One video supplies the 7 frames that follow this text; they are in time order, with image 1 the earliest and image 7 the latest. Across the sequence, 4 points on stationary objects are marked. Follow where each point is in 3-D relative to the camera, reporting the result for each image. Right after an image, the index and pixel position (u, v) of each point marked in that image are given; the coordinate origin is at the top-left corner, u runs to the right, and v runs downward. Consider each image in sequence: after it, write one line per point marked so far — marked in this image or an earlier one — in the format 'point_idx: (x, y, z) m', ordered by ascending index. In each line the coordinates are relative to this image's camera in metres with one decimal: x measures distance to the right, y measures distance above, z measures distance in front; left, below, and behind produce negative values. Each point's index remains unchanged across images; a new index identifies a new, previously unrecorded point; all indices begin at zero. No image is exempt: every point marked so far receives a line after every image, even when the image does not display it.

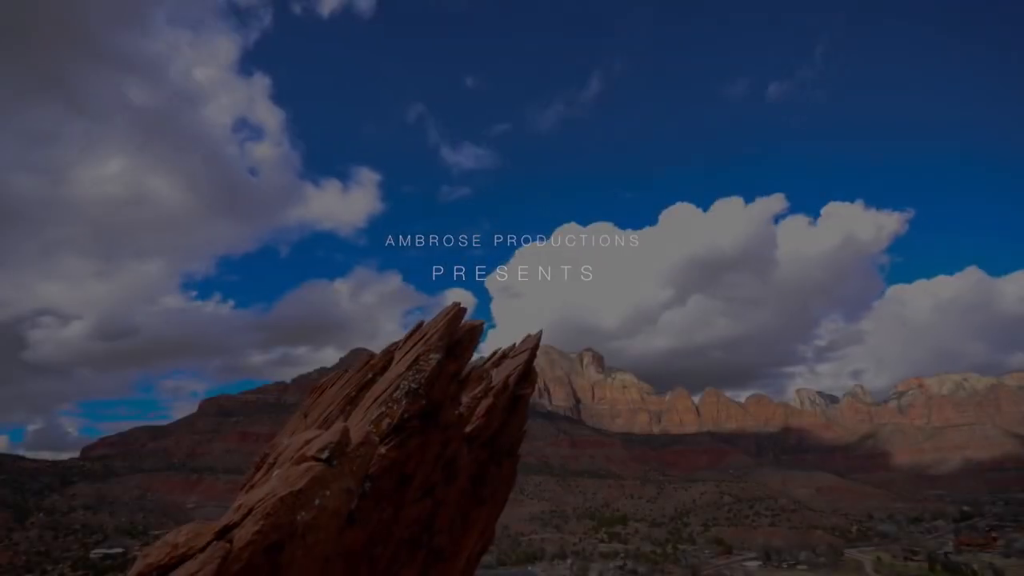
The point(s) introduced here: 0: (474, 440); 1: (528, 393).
0: (-0.9, -3.4, +13.5) m
1: (+0.4, -3.0, +17.0) m
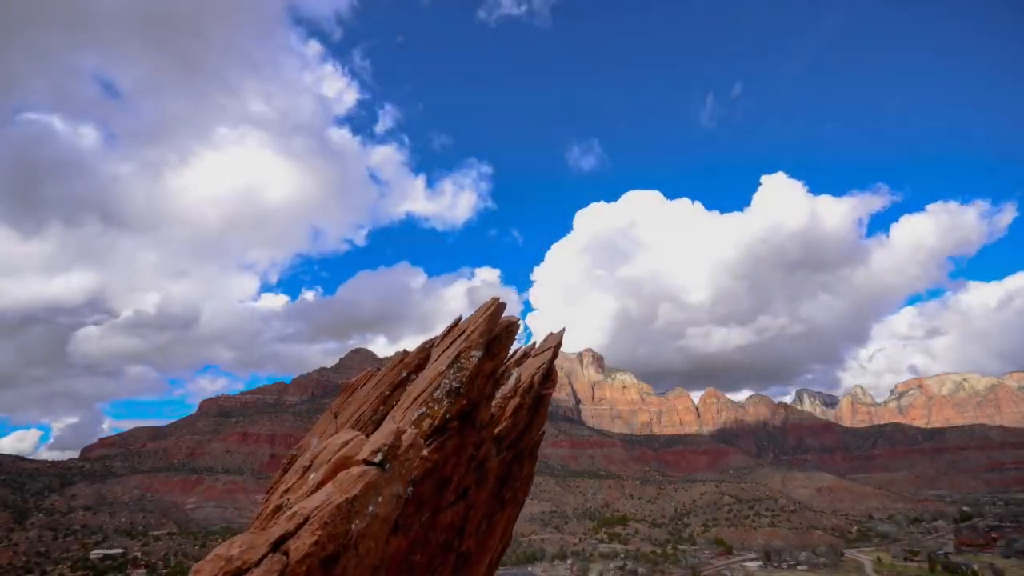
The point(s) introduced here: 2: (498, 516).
0: (-0.2, -3.3, +13.1) m
1: (+1.0, -2.9, +16.6) m
2: (-0.3, -5.5, +14.6) m
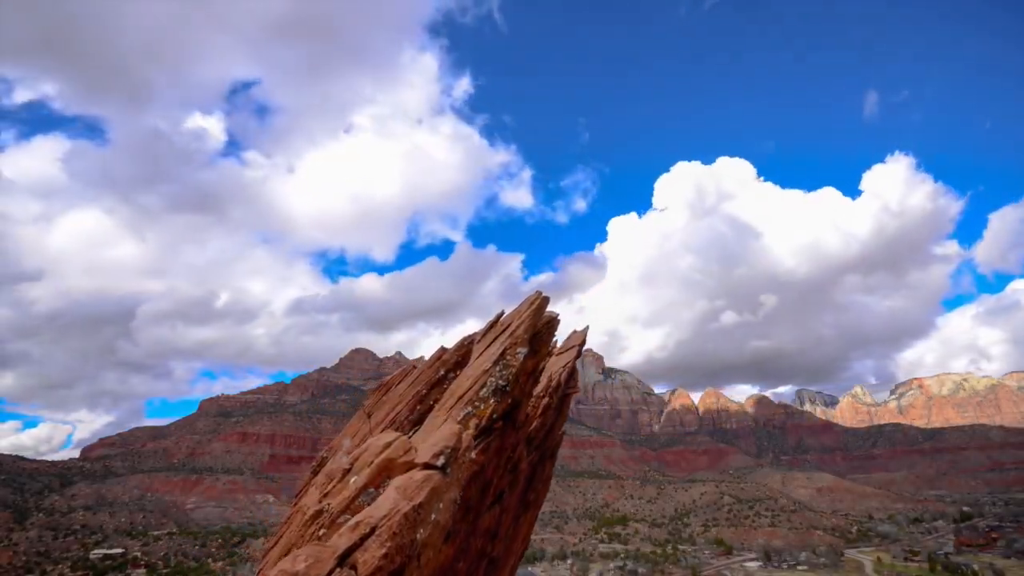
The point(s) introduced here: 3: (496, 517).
0: (+0.4, -3.2, +12.6) m
1: (+1.7, -2.8, +16.2) m
2: (+0.3, -5.4, +14.2) m
3: (-0.3, -4.0, +10.4) m
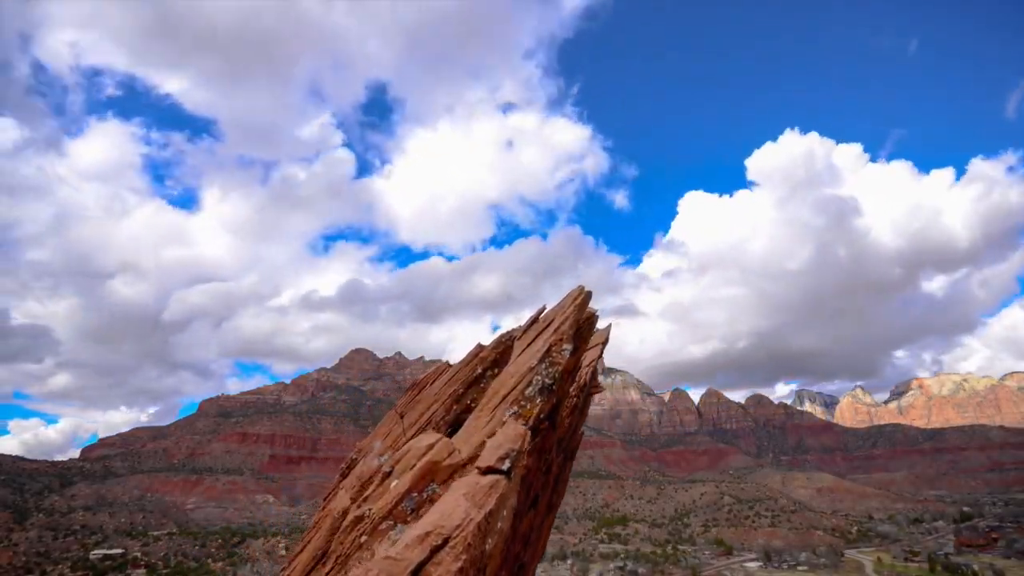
0: (+1.0, -3.2, +12.3) m
1: (+2.3, -2.7, +15.8) m
2: (+0.9, -5.4, +13.8) m
3: (+0.3, -3.9, +10.0) m
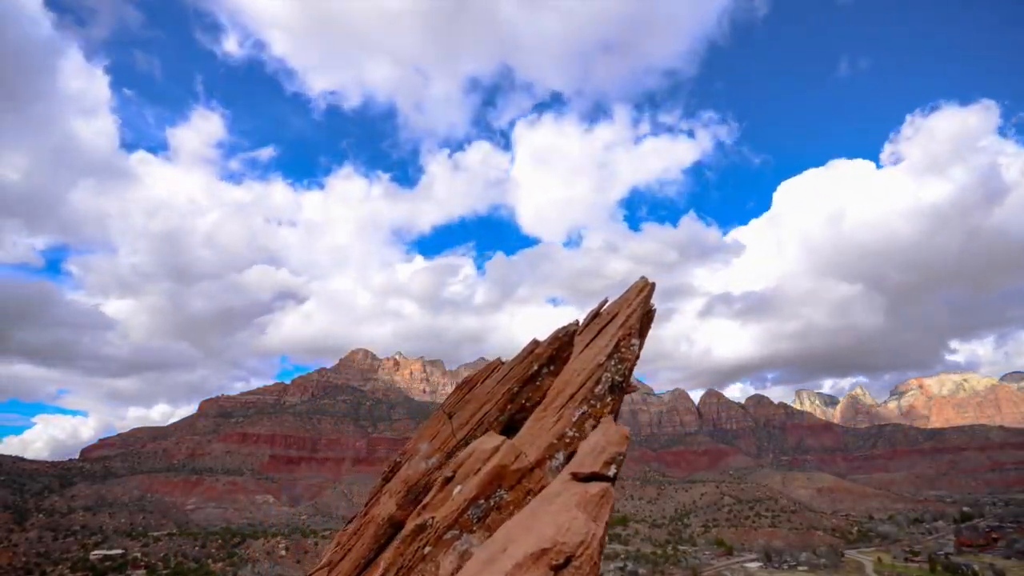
0: (+1.0, -3.1, +12.2) m
1: (+2.3, -2.7, +15.7) m
2: (+0.9, -5.3, +13.7) m
3: (+0.3, -3.9, +9.9) m
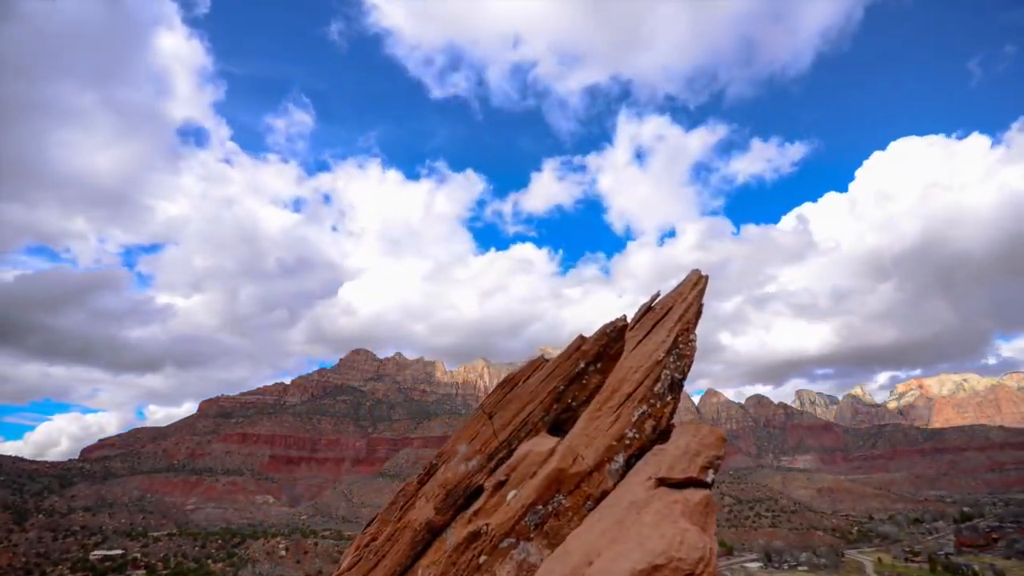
0: (+0.4, -3.1, +12.4) m
1: (+1.7, -2.7, +15.9) m
2: (+0.3, -5.3, +13.9) m
3: (-0.3, -3.9, +10.1) m
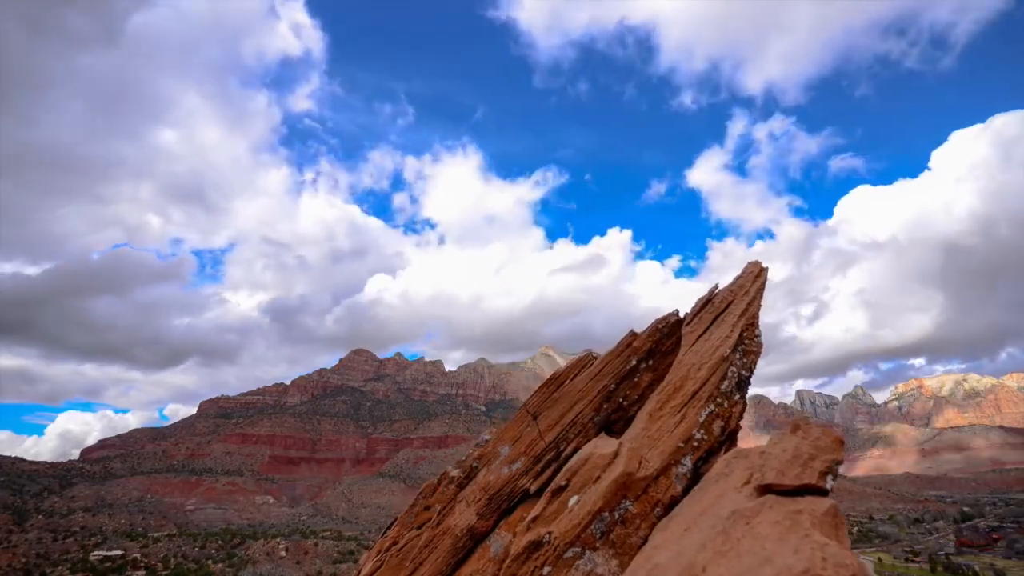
0: (+1.4, -3.0, +11.6) m
1: (+2.6, -2.5, +15.2) m
2: (+1.3, -5.2, +13.2) m
3: (+0.7, -3.7, +9.4) m
